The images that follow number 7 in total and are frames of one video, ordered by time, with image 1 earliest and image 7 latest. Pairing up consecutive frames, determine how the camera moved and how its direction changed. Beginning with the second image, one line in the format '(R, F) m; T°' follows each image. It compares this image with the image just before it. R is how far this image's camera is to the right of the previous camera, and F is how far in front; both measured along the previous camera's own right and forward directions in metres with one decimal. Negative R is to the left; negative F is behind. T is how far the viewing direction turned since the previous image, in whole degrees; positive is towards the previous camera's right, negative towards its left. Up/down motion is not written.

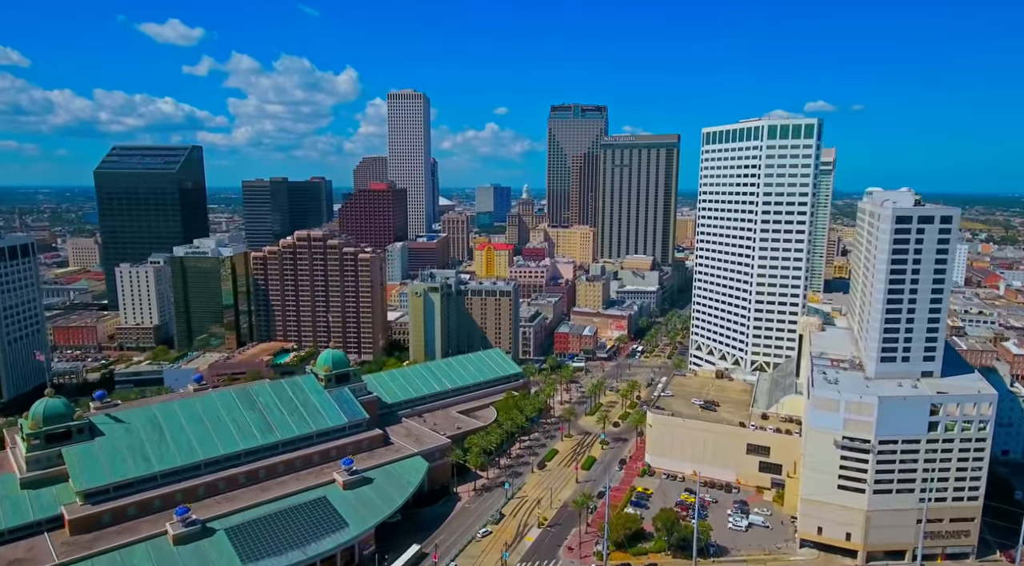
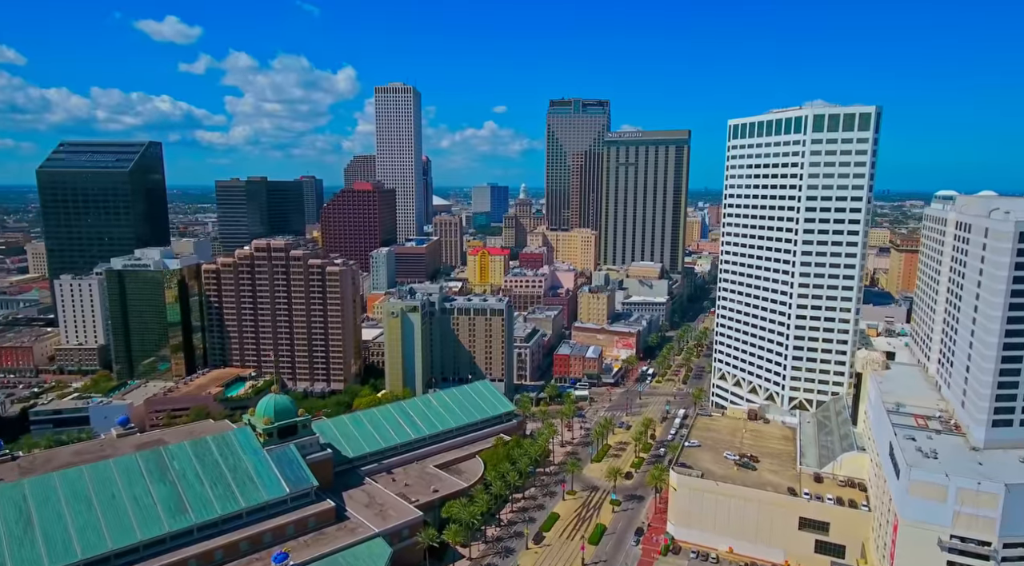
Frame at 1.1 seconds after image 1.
(+1.3, +24.9) m; 0°
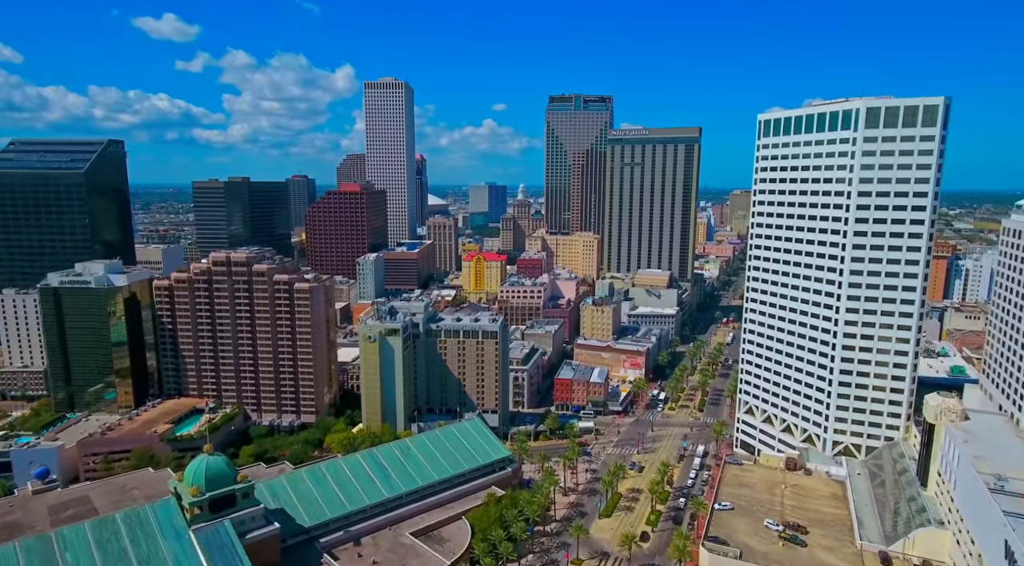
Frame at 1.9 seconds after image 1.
(+0.8, +19.4) m; 0°
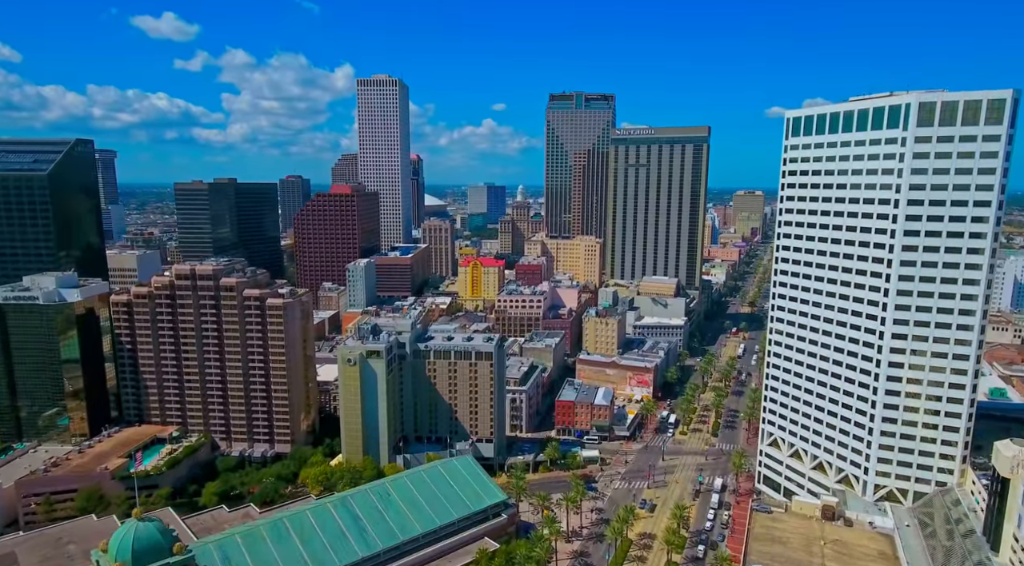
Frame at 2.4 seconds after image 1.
(+0.5, +13.6) m; 0°
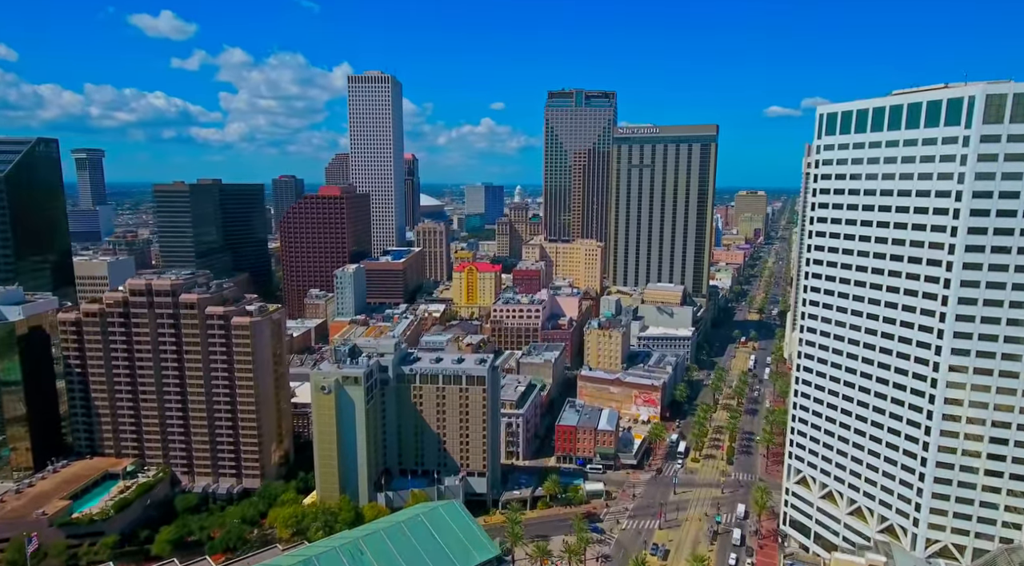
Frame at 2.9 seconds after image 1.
(+0.5, +13.1) m; 0°
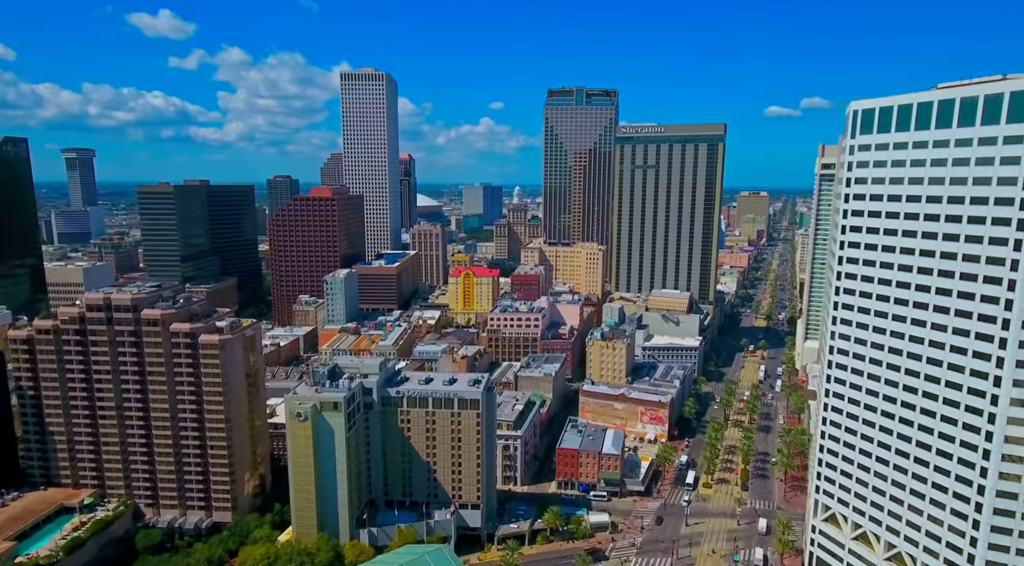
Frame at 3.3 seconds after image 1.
(+0.3, +10.2) m; 0°
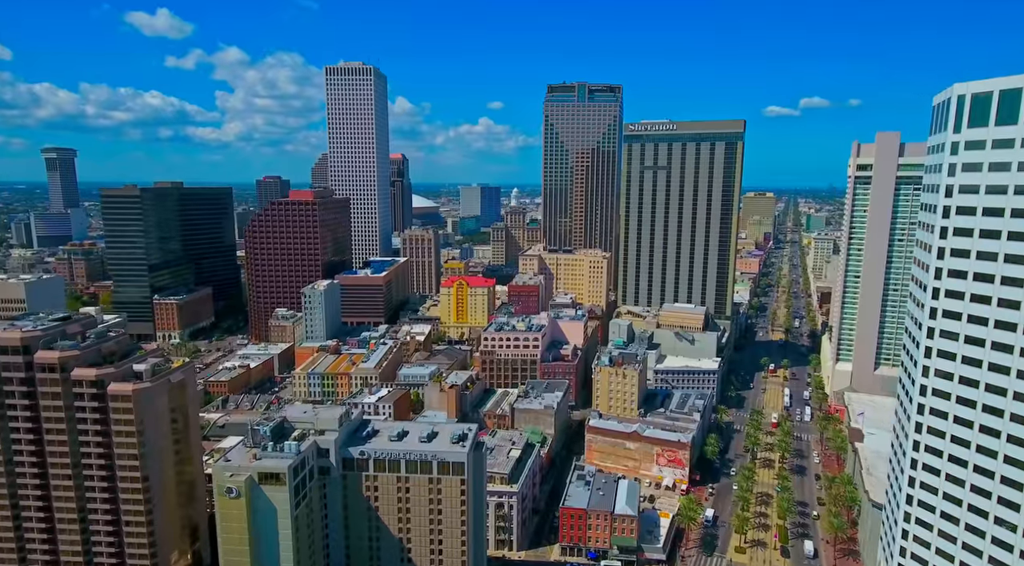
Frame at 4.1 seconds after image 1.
(+0.6, +20.6) m; 0°
